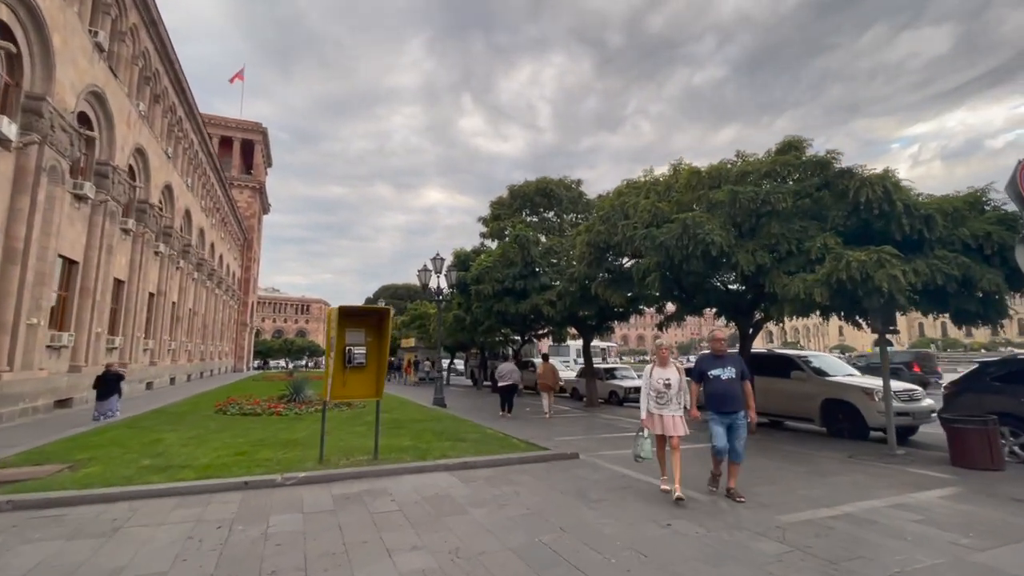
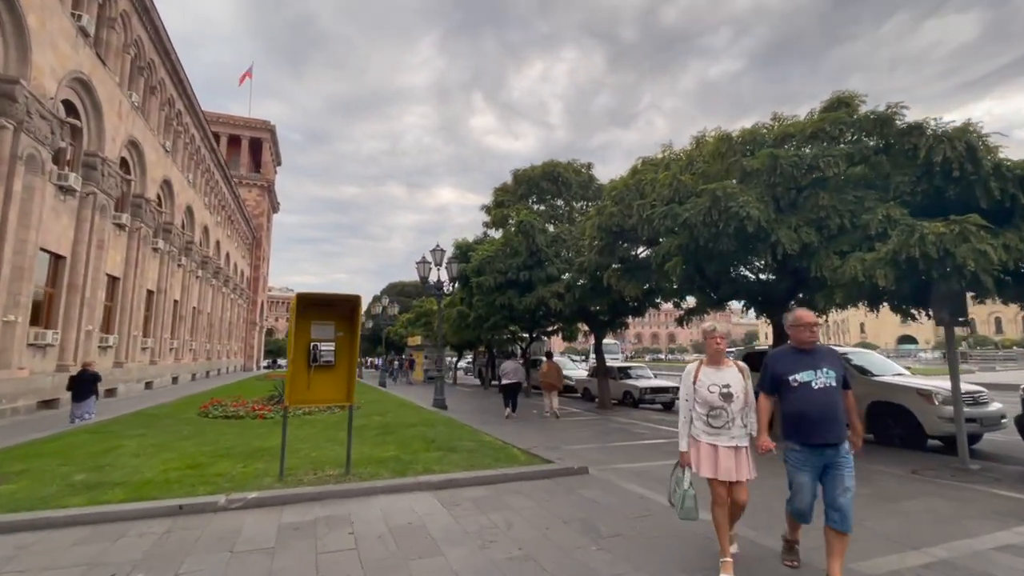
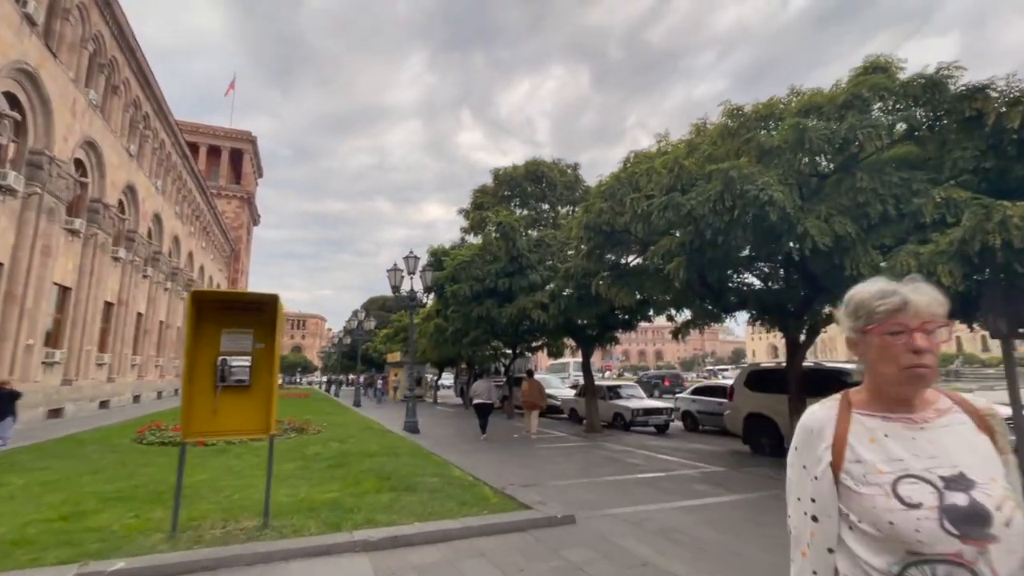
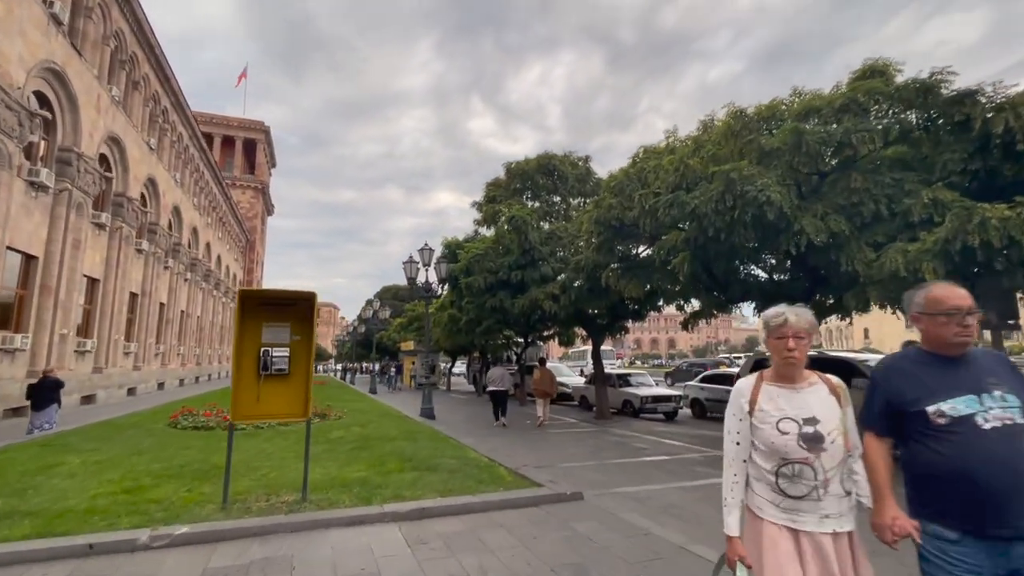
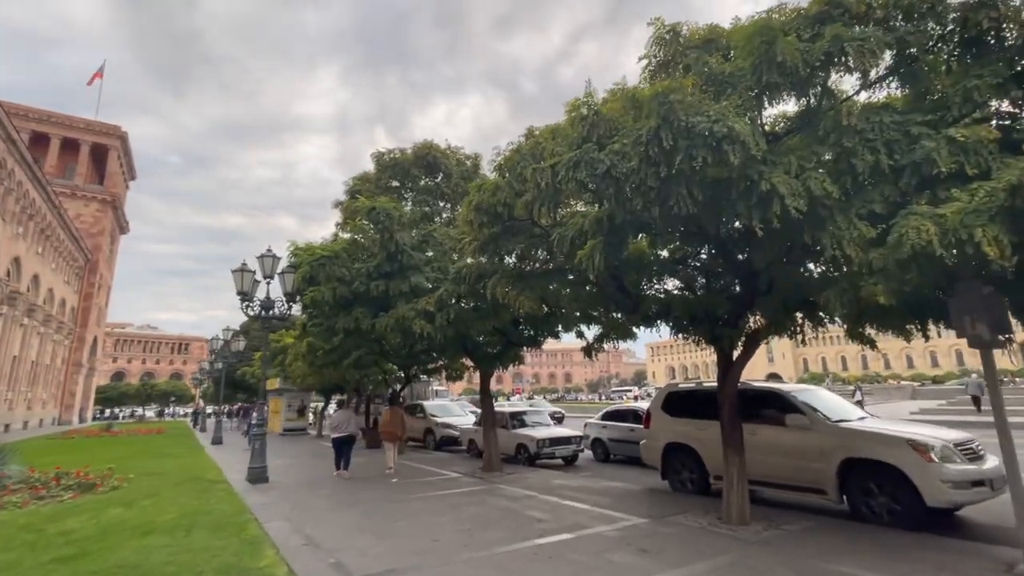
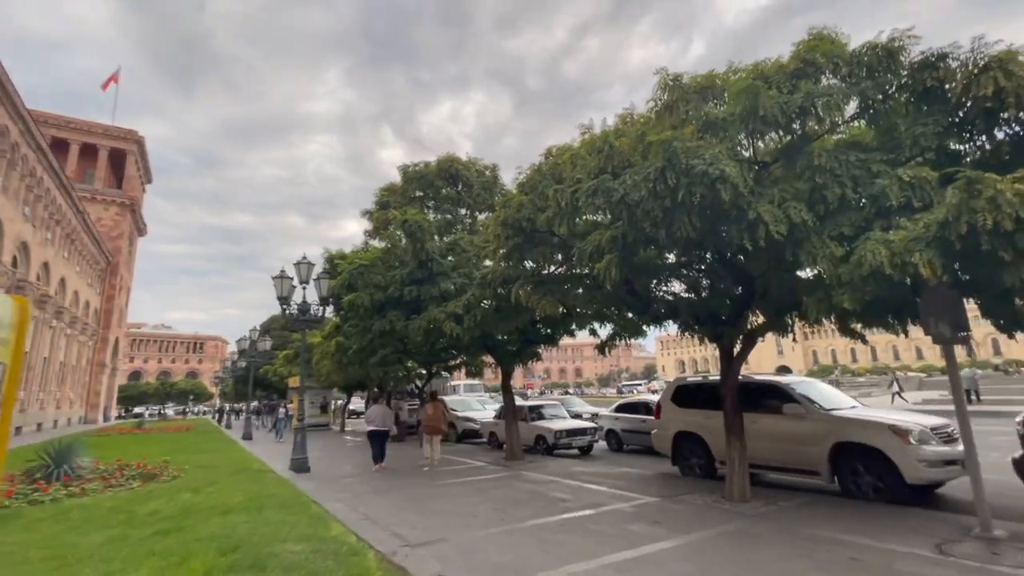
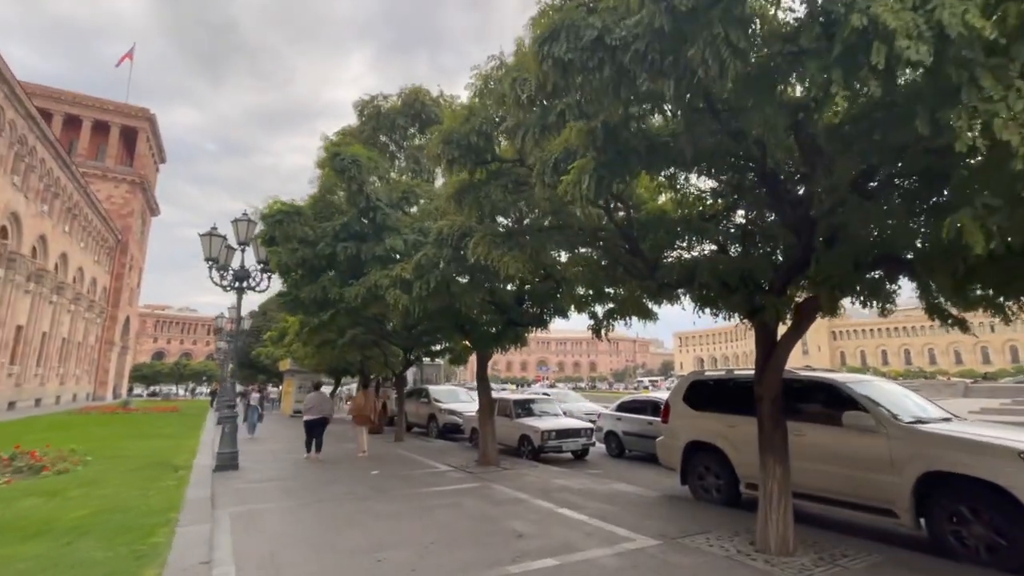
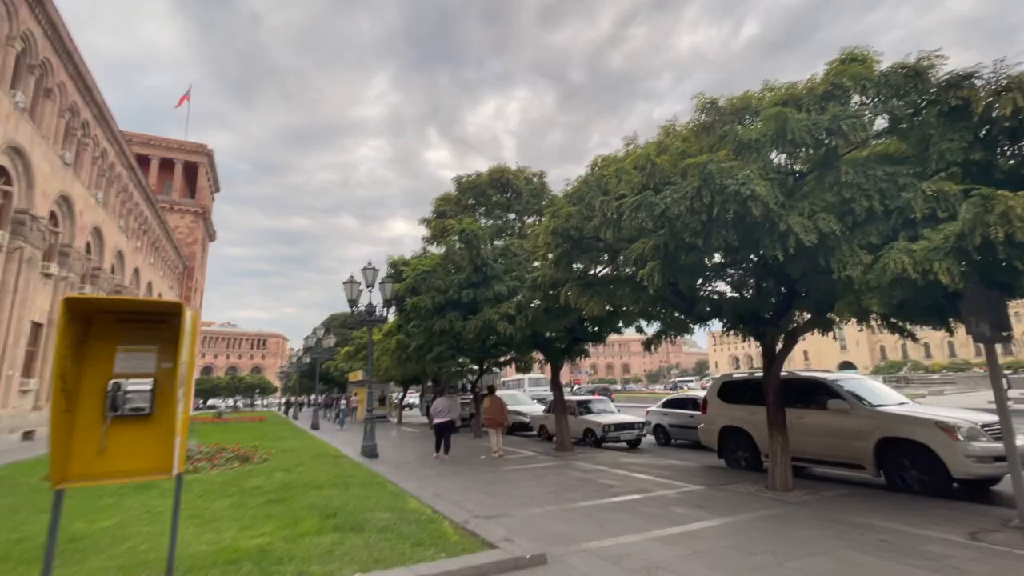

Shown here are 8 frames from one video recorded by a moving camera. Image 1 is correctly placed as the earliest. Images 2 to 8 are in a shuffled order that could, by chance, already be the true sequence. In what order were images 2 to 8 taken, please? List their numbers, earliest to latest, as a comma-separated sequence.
2, 4, 3, 8, 6, 5, 7
